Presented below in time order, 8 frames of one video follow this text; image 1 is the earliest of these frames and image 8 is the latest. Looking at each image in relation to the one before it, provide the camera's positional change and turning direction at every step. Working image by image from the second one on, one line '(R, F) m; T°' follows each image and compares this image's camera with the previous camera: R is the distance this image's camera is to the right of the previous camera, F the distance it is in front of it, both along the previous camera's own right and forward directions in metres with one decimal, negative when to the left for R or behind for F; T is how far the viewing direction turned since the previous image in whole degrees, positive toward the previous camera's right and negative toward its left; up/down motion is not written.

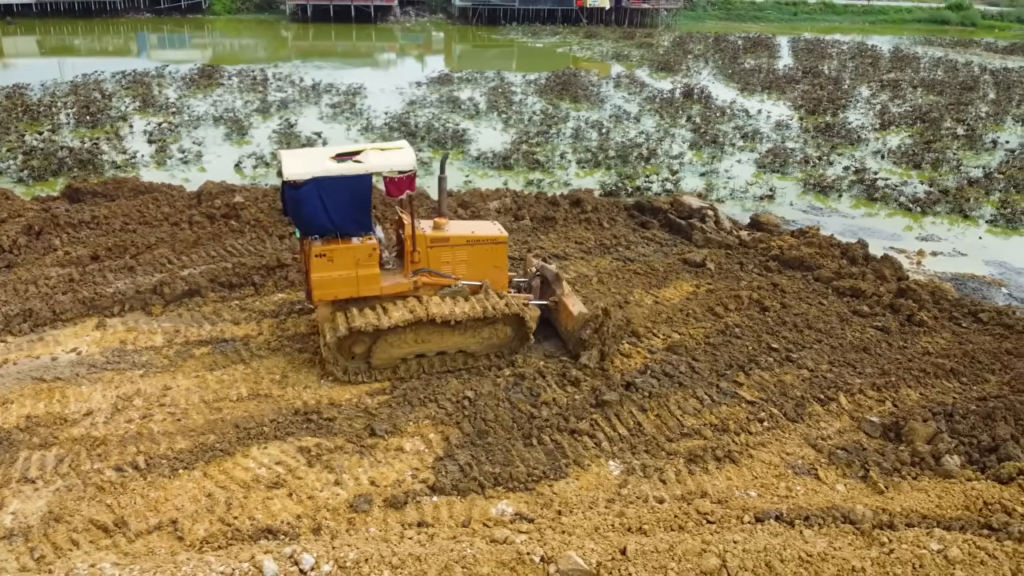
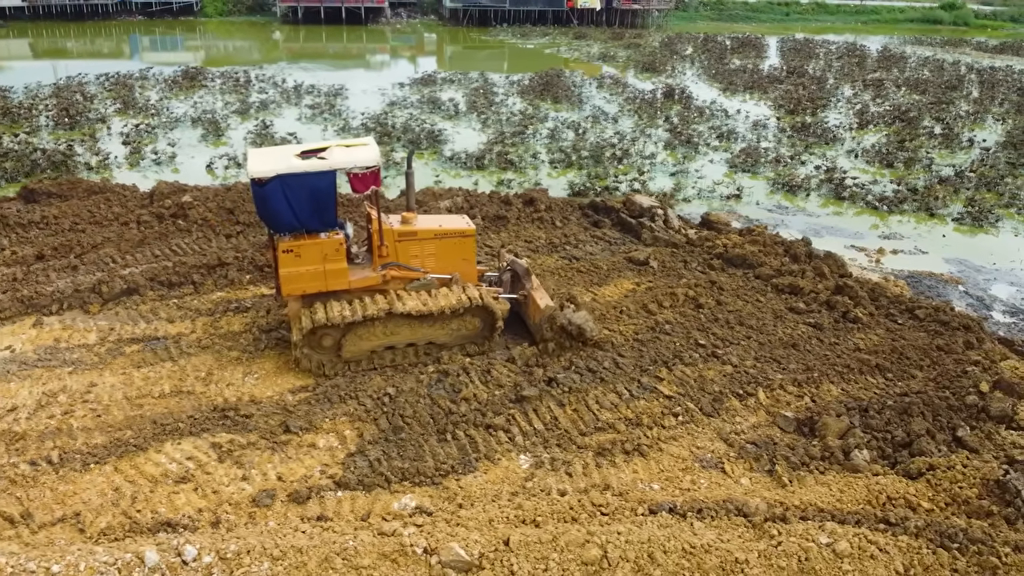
(+0.7, 0.0) m; 0°
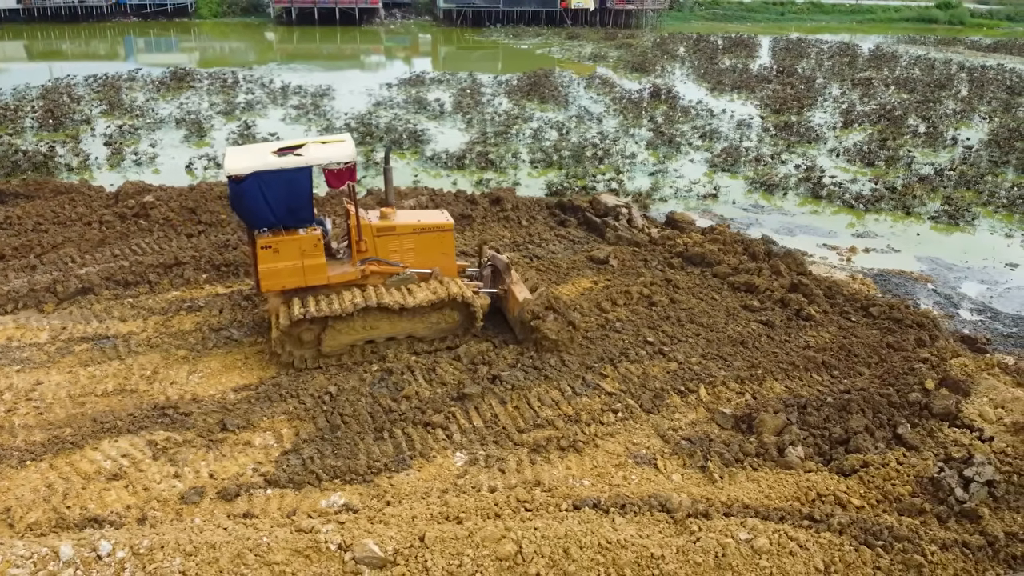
(+0.5, 0.0) m; 0°
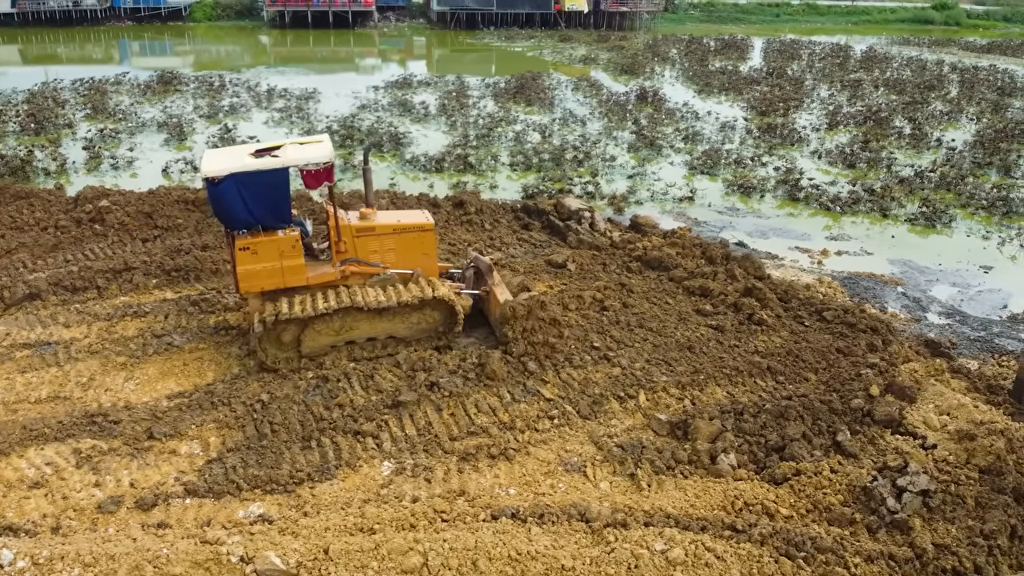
(+0.6, +0.1) m; 0°
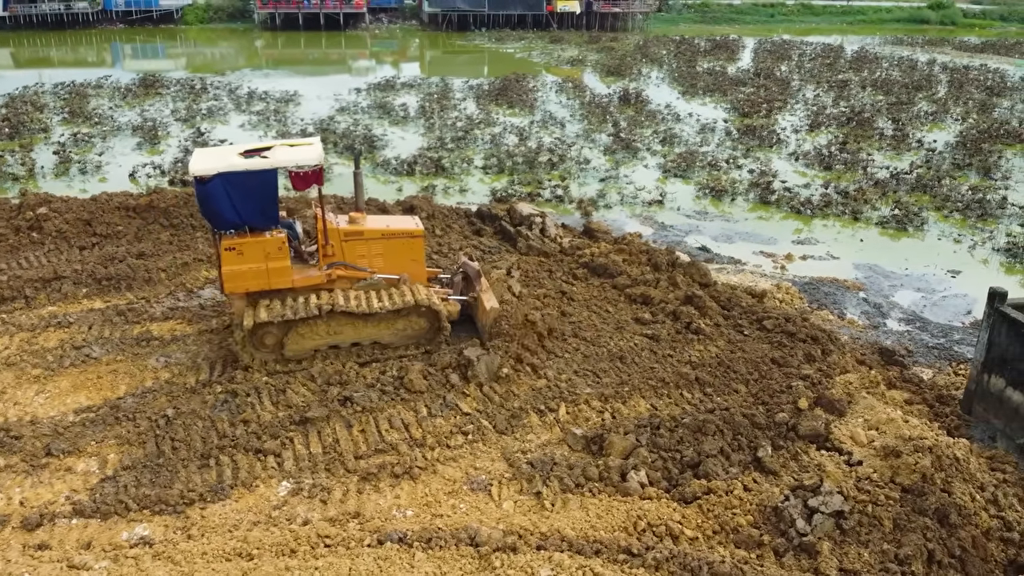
(+0.7, +0.2) m; 0°
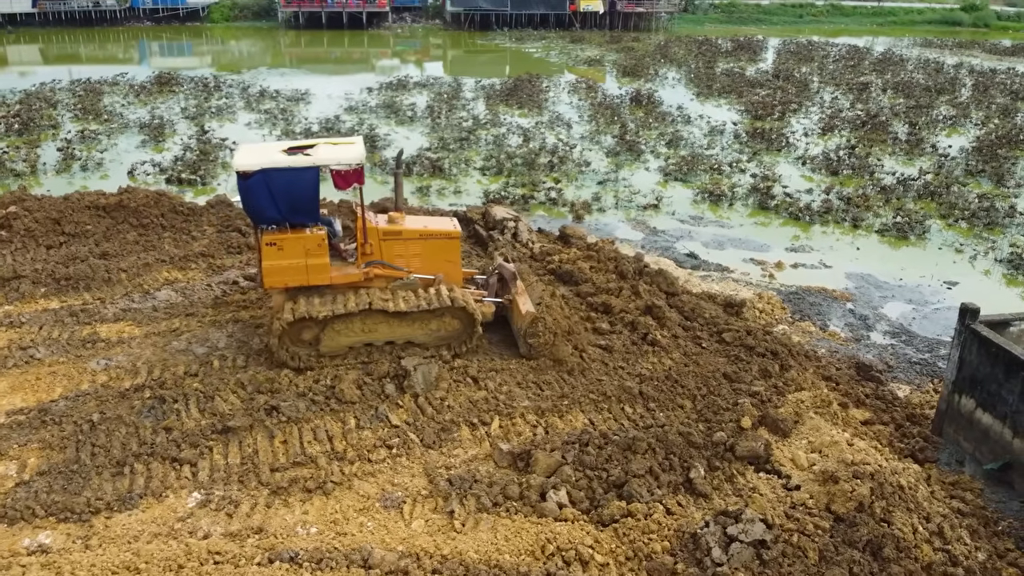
(+0.8, +0.2) m; -2°
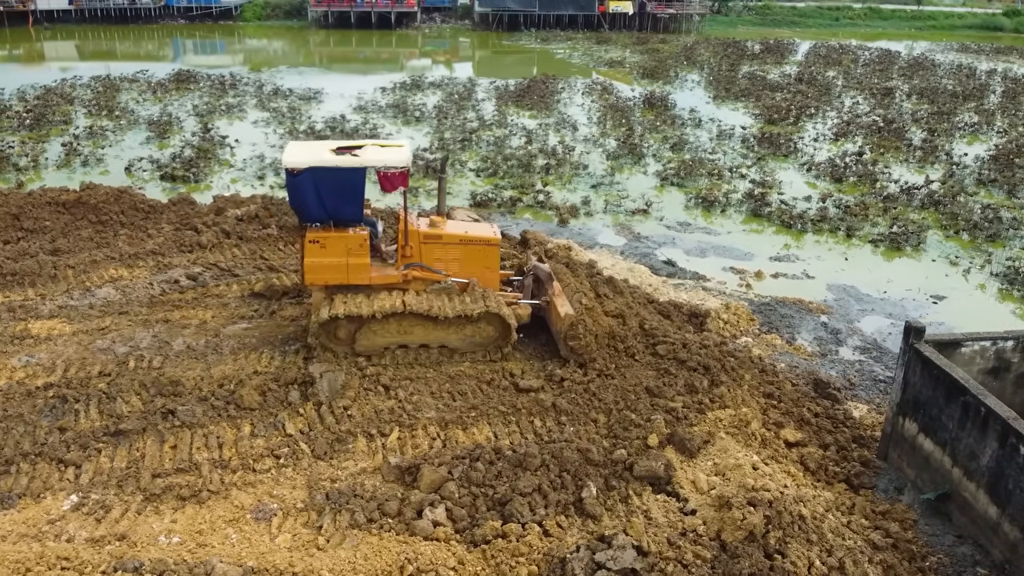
(+1.1, +0.2) m; -3°
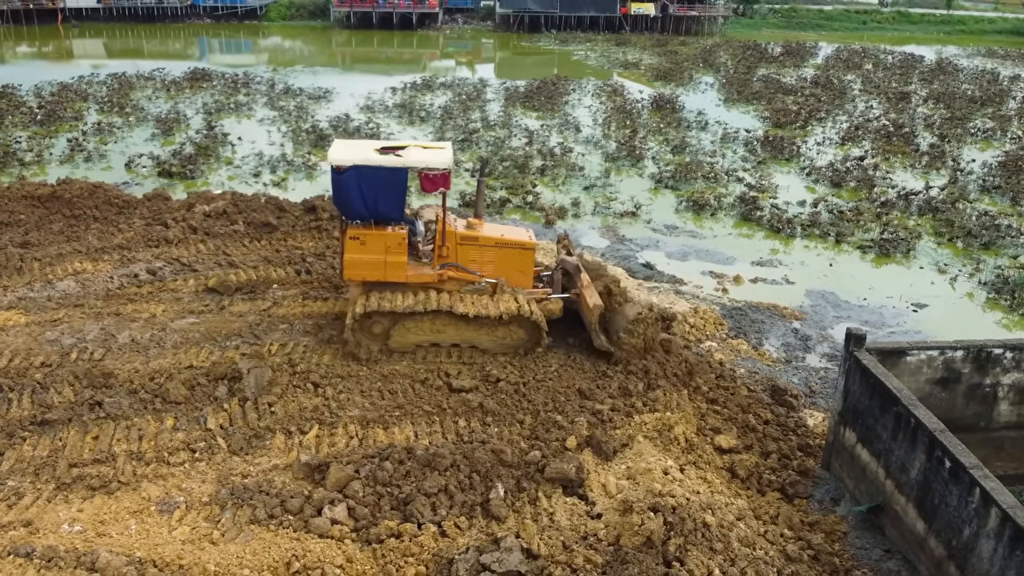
(+0.8, 0.0) m; -2°
